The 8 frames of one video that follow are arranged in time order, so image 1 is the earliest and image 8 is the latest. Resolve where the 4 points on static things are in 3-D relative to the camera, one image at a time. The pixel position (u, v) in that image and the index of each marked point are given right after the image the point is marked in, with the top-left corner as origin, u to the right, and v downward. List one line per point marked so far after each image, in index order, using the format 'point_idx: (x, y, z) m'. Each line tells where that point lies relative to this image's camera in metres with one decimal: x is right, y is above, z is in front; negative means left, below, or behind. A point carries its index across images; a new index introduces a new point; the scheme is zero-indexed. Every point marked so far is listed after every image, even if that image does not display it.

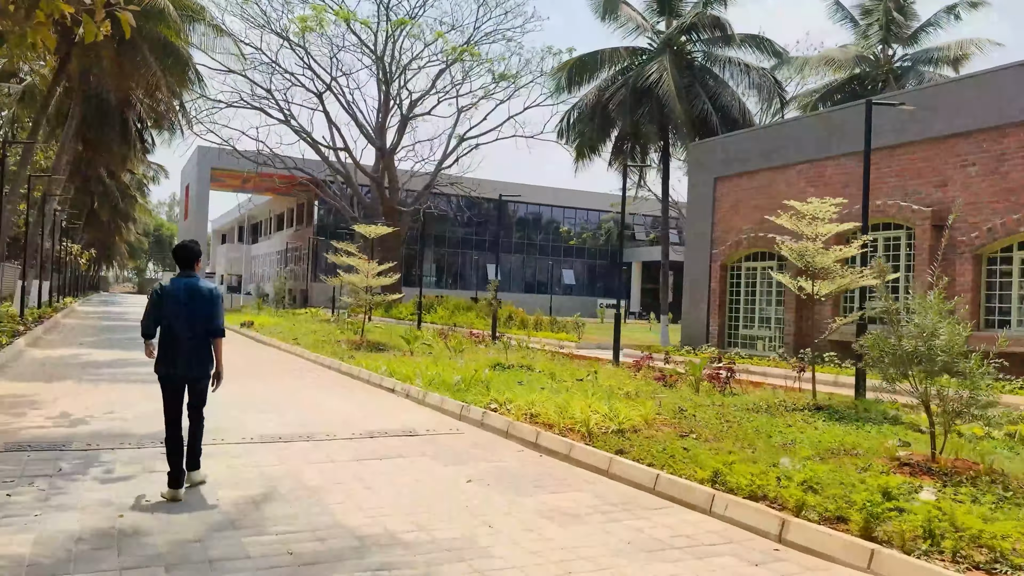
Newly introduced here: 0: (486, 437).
0: (-0.3, -1.5, +8.6) m
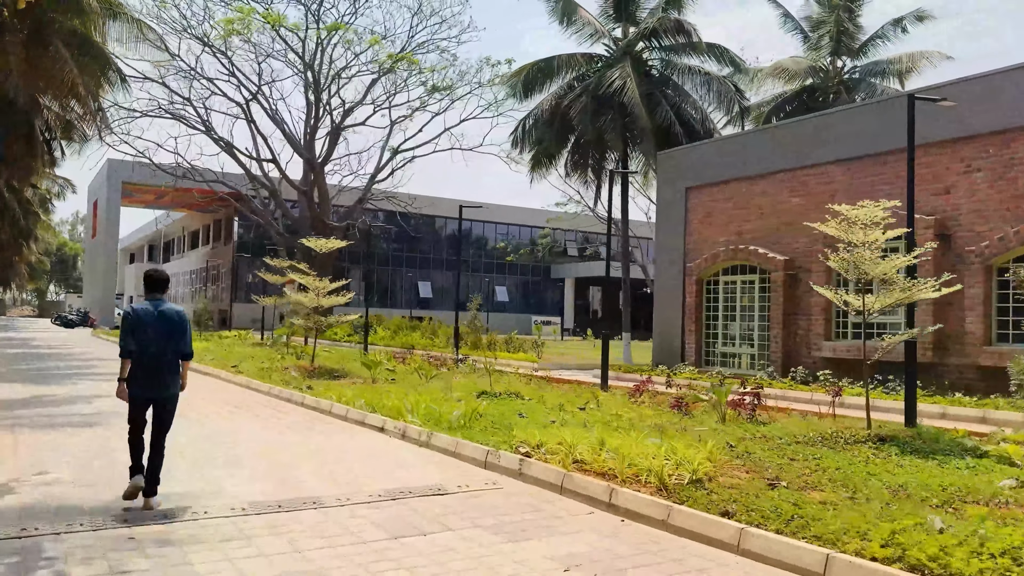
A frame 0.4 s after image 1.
0: (+0.2, -1.7, +6.9) m
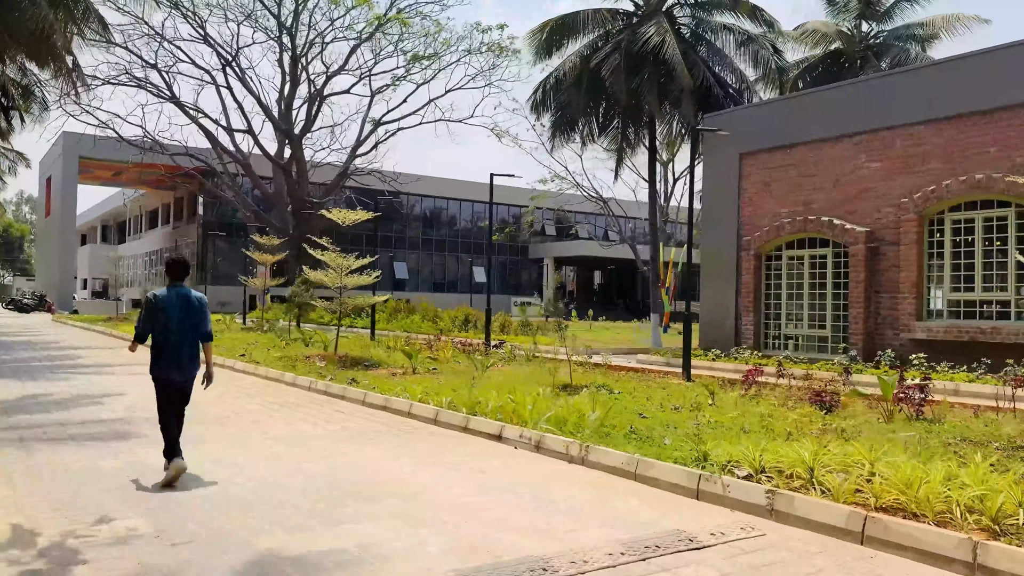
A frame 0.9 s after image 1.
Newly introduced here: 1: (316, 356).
0: (+1.8, -1.5, +5.0) m
1: (-4.0, -1.4, +16.9) m
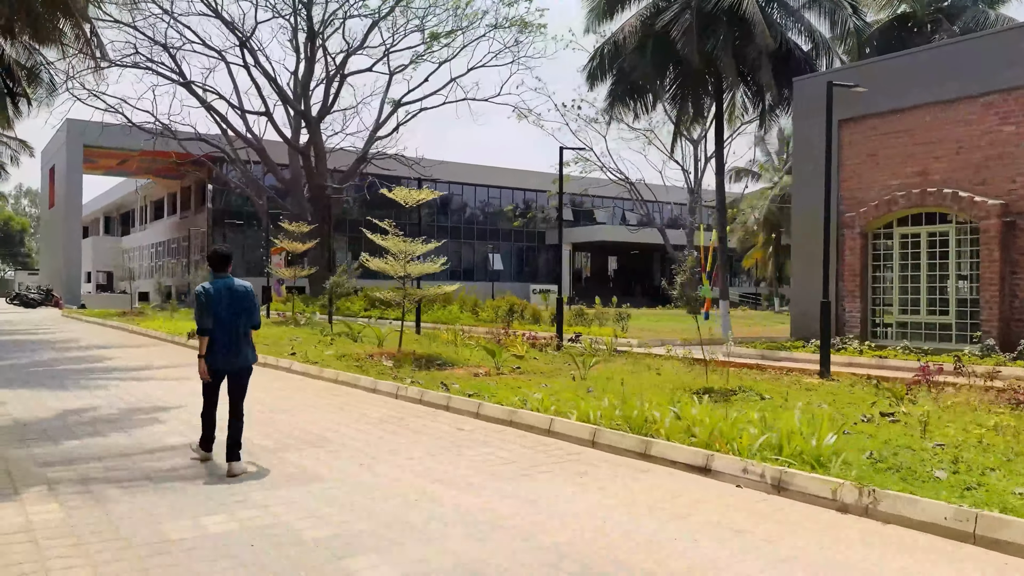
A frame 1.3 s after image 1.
0: (+3.4, -1.4, +3.1) m
1: (-2.4, -1.2, +15.0) m
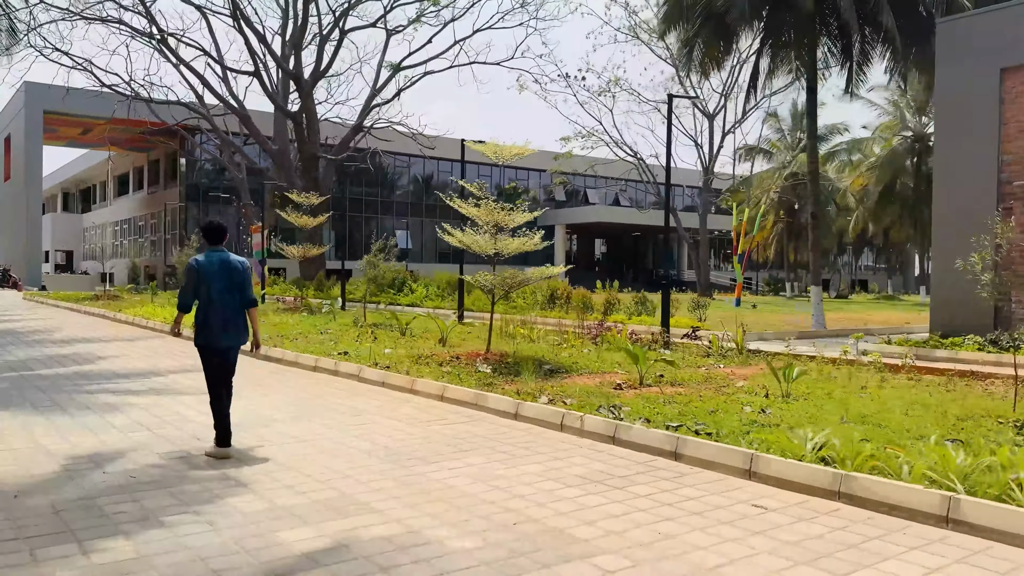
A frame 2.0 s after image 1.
0: (+5.6, -1.4, 0.0) m
1: (-0.8, -0.9, +11.6) m
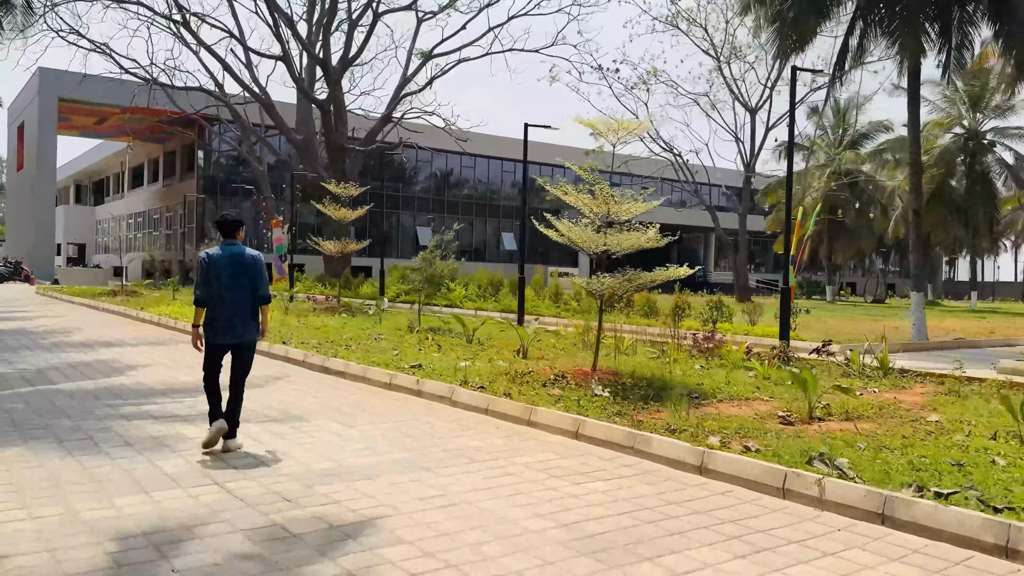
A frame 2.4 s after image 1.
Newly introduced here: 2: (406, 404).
0: (+6.7, -1.6, -1.9) m
1: (+0.5, -1.0, +9.7) m
2: (-1.0, -1.2, +8.4) m
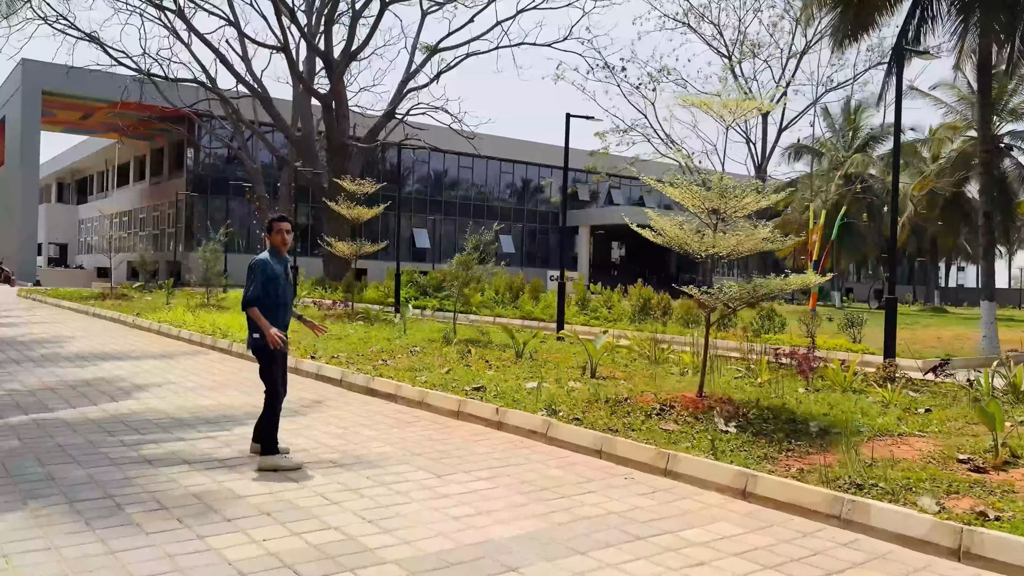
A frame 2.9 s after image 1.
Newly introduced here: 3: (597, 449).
0: (+7.8, -1.7, -3.3) m
1: (+1.4, -1.1, +8.2) m
2: (-0.2, -1.3, +6.8) m
3: (+0.6, -1.2, +6.4) m
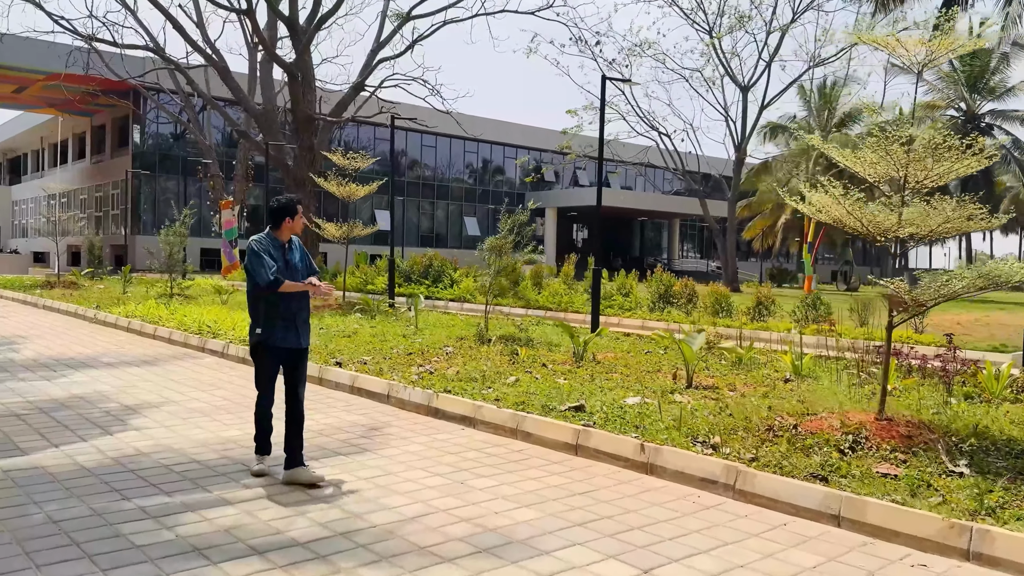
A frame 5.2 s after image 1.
0: (+9.5, -1.8, -4.6) m
1: (+2.3, -1.0, +6.5) m
2: (+0.9, -1.2, +5.0) m
3: (+1.7, -1.2, +4.7) m
